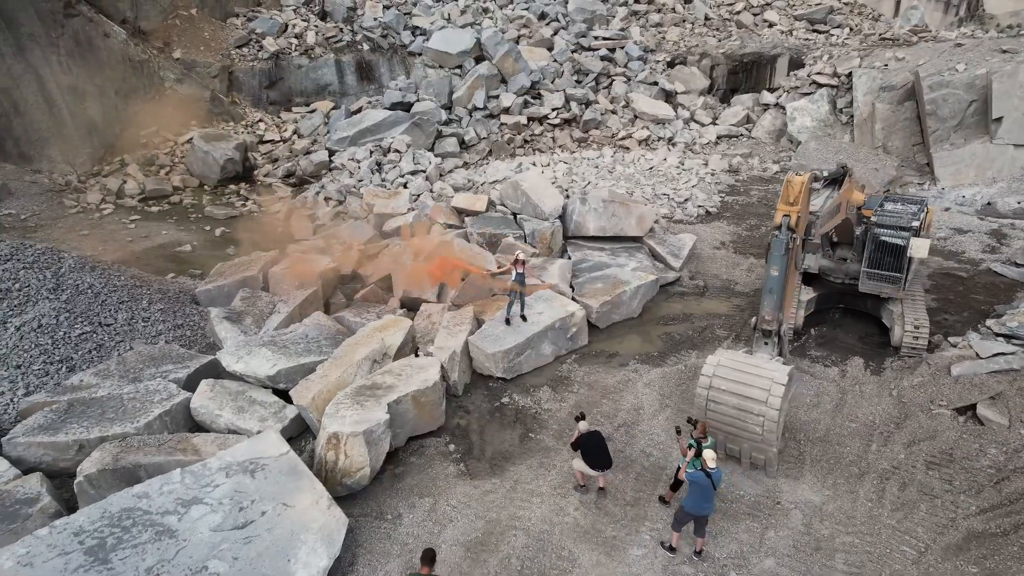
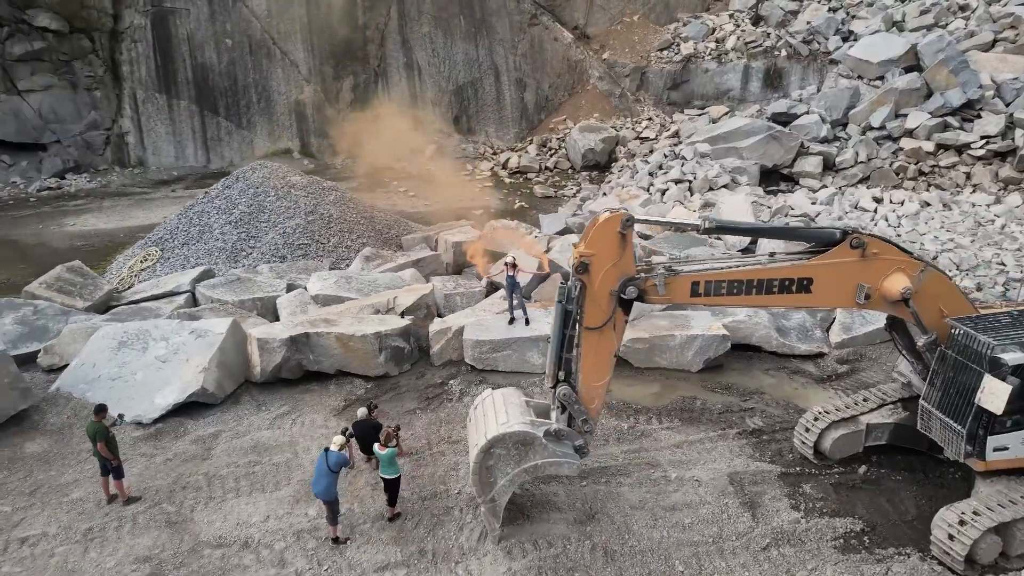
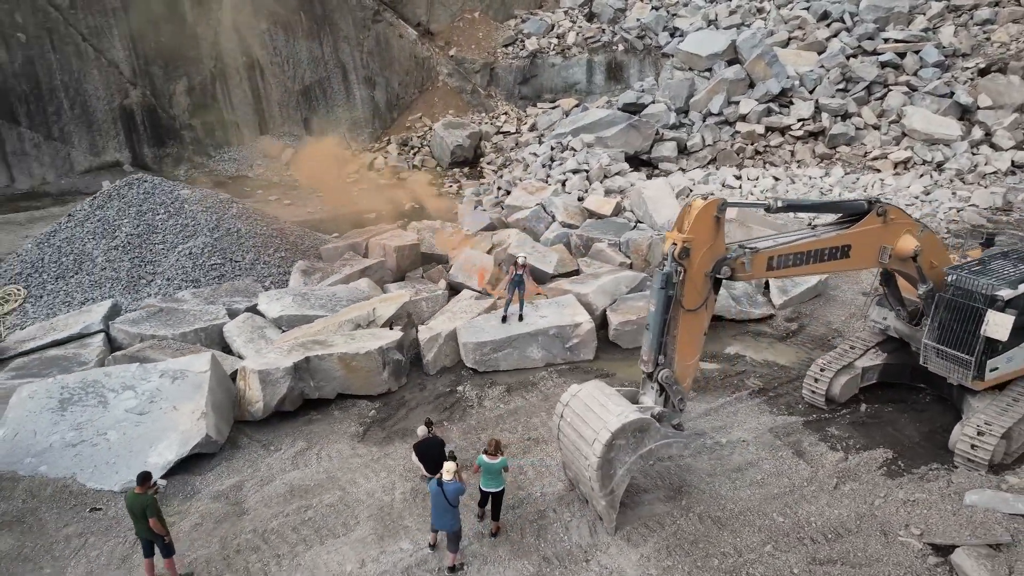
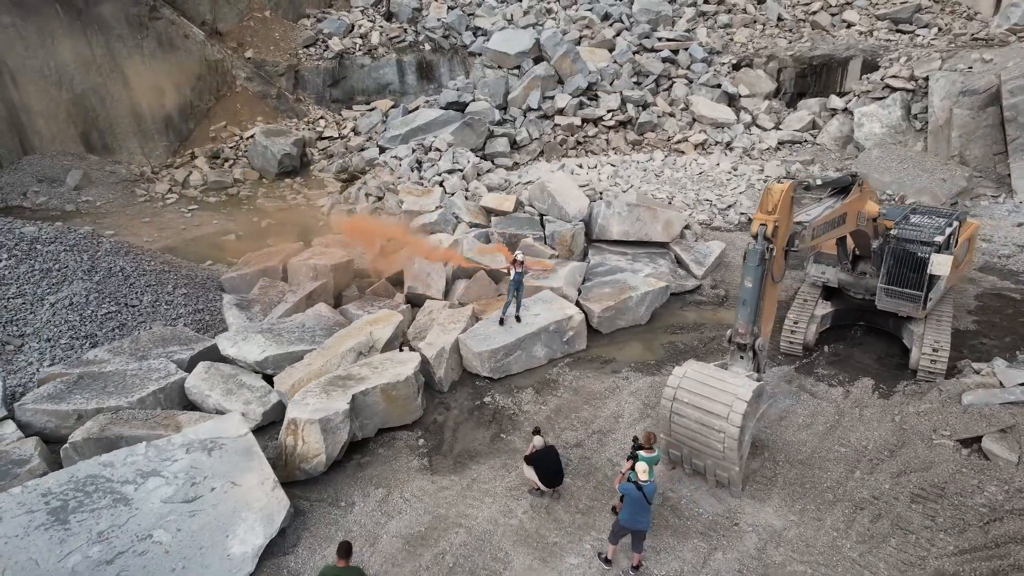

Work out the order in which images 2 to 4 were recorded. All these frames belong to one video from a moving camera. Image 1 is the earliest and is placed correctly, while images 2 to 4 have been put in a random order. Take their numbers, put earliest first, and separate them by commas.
4, 3, 2
